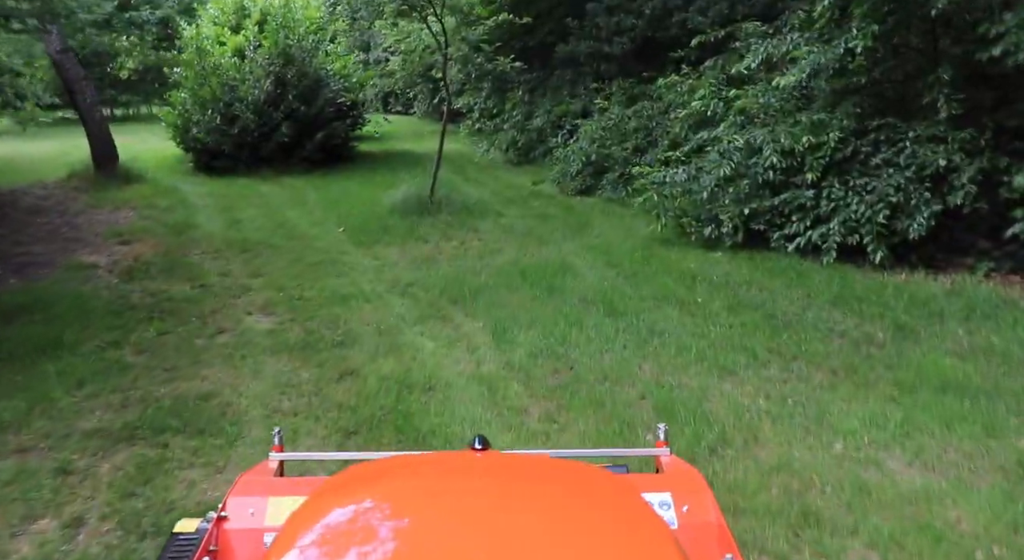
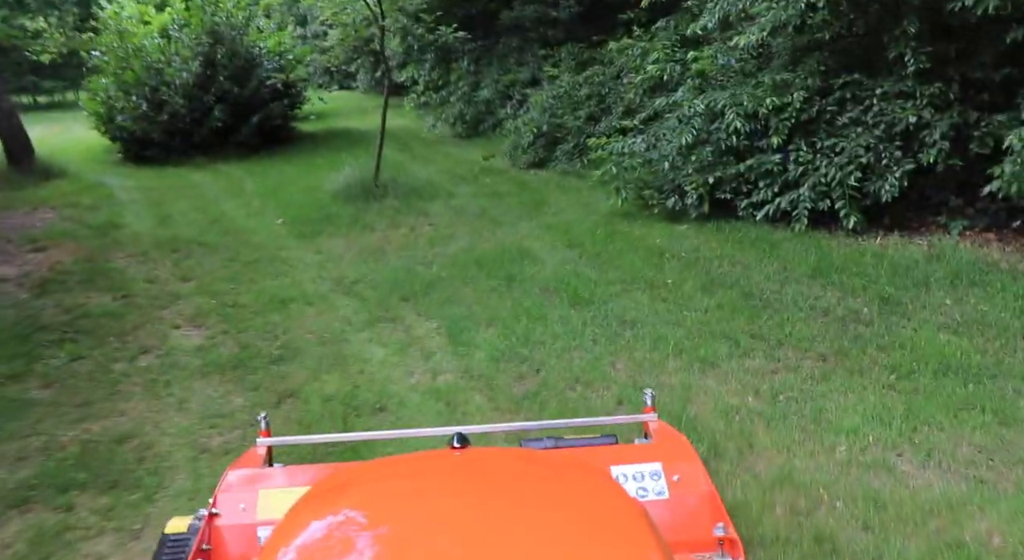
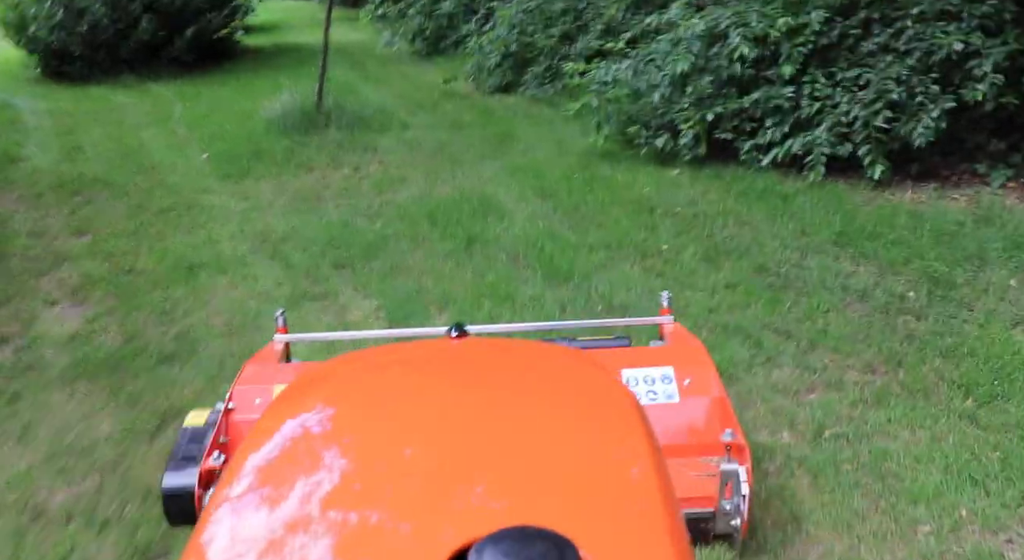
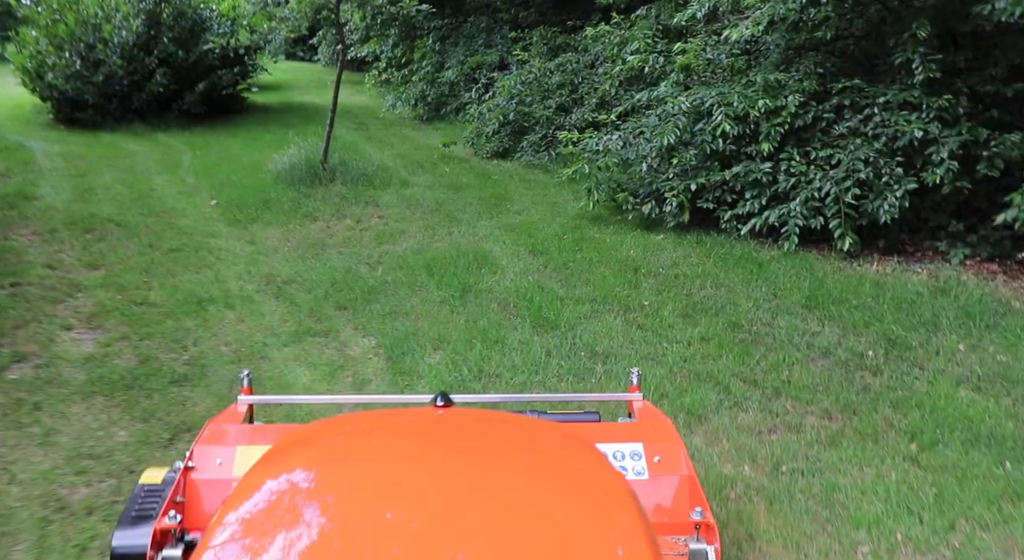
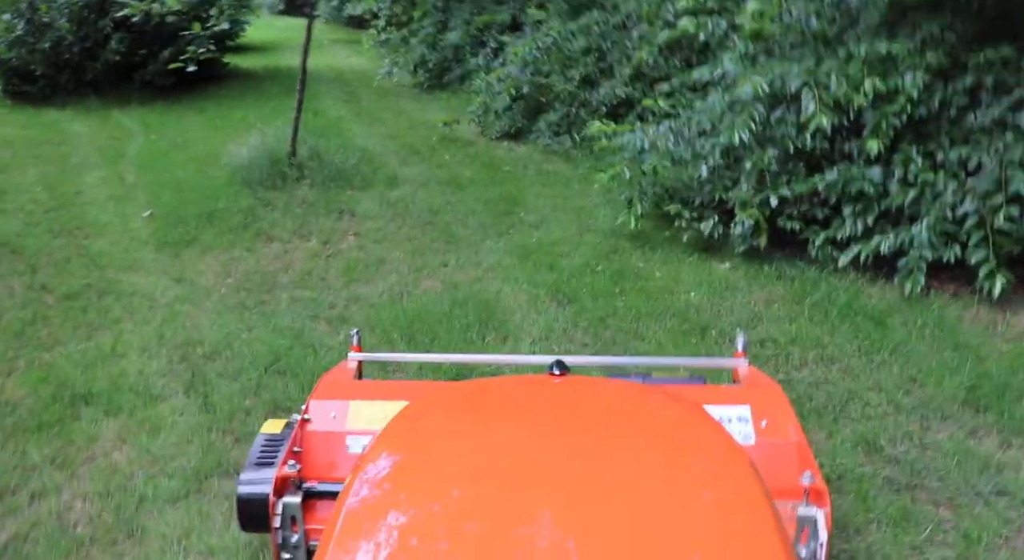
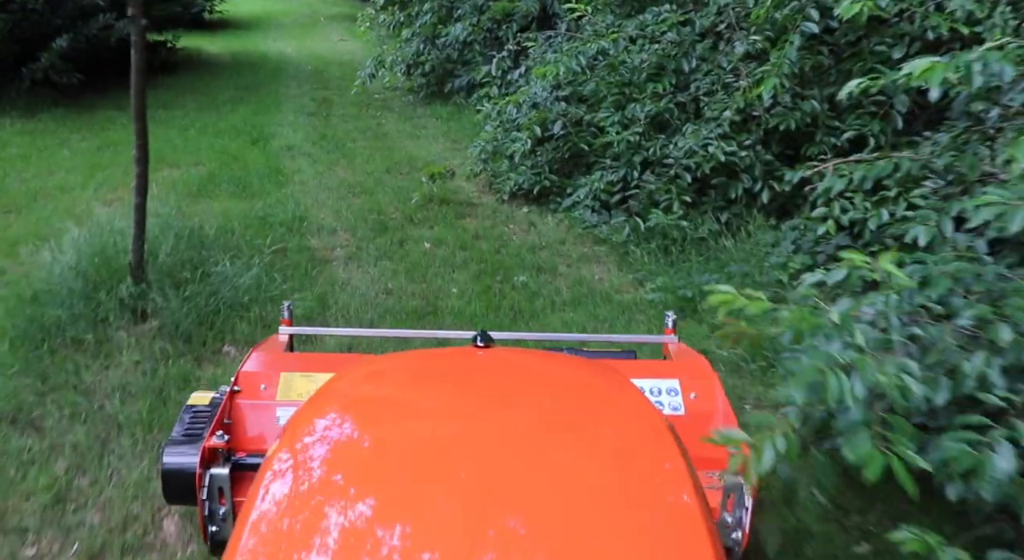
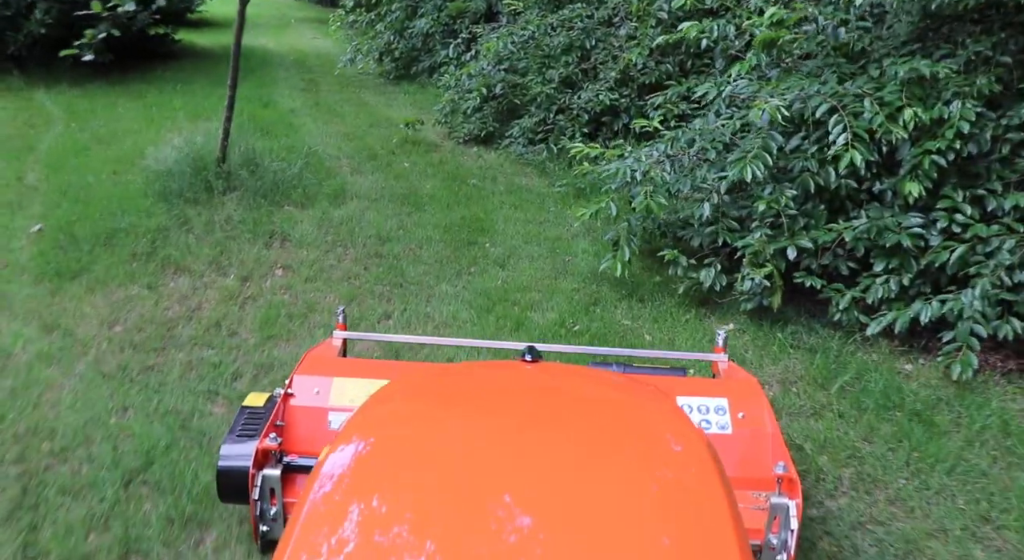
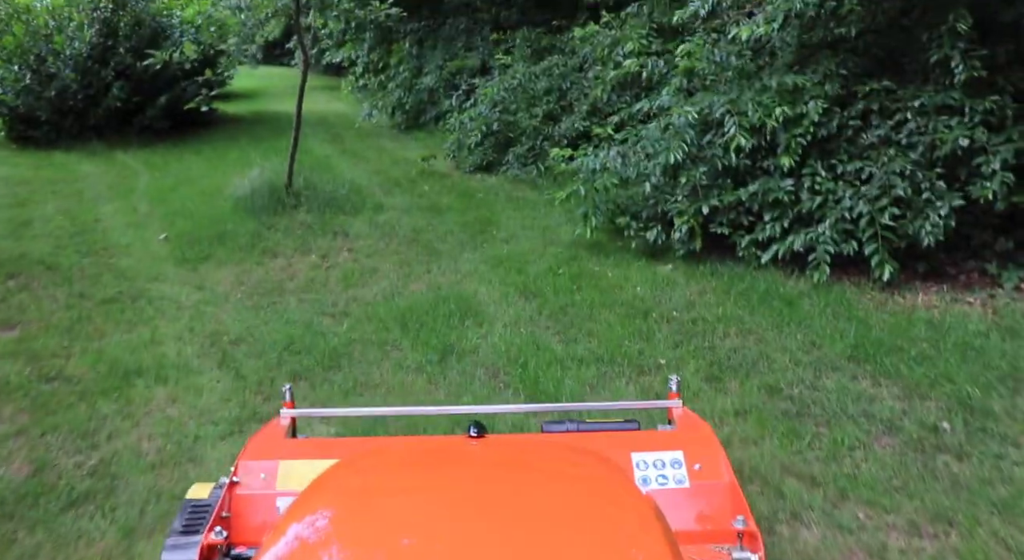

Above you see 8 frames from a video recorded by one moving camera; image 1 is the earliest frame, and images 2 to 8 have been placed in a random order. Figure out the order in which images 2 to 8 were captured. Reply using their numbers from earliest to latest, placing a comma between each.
2, 4, 3, 8, 5, 7, 6
